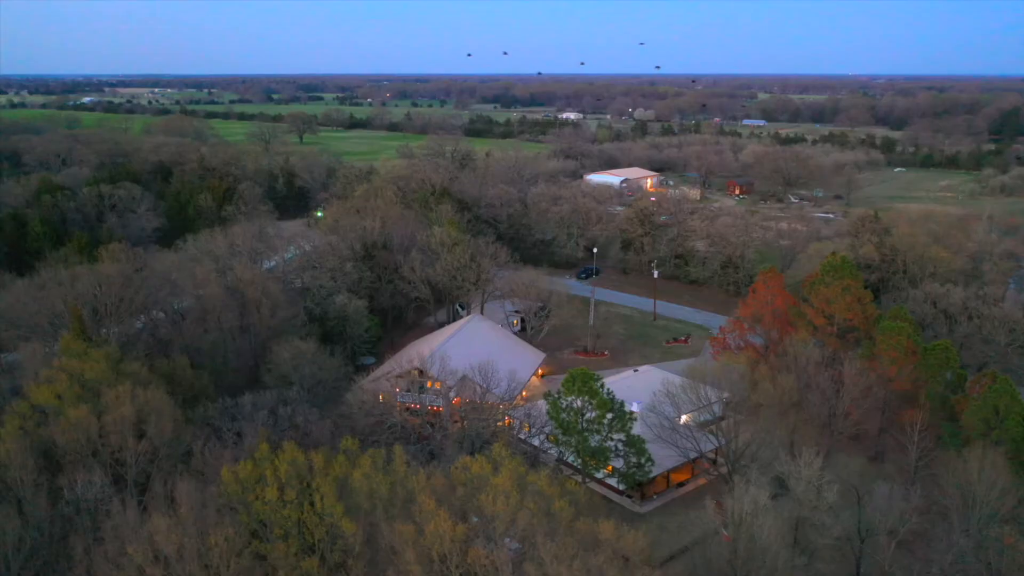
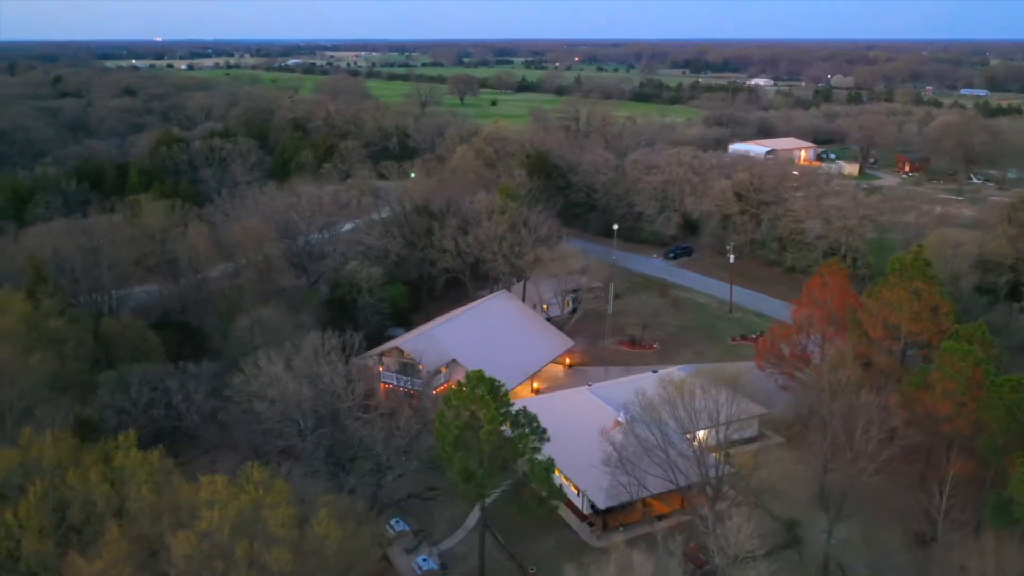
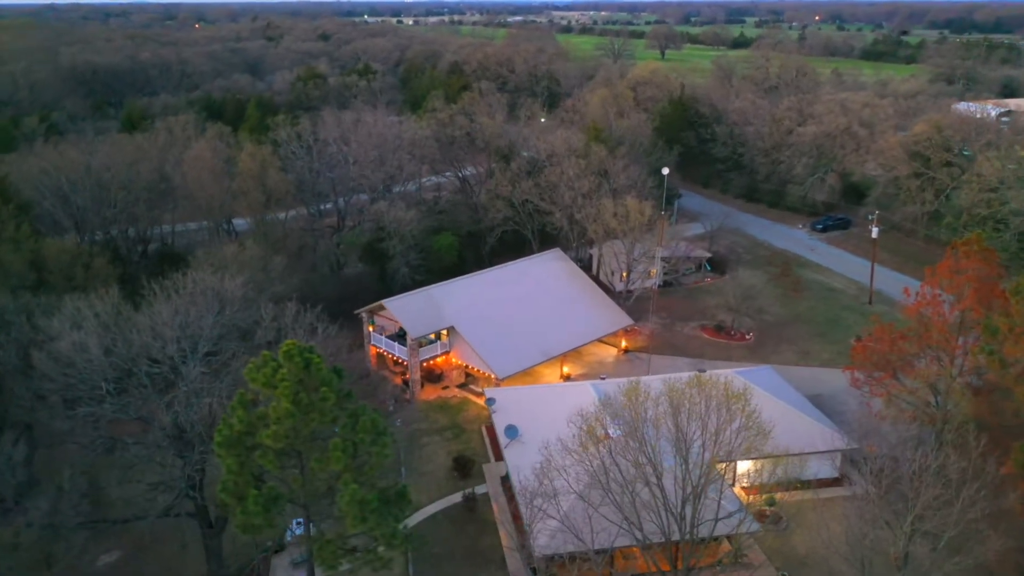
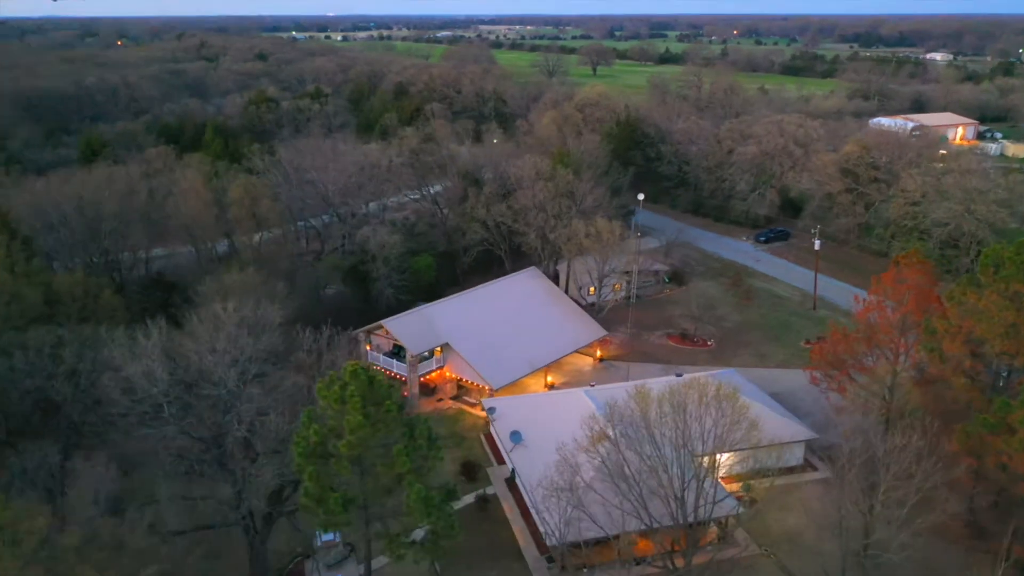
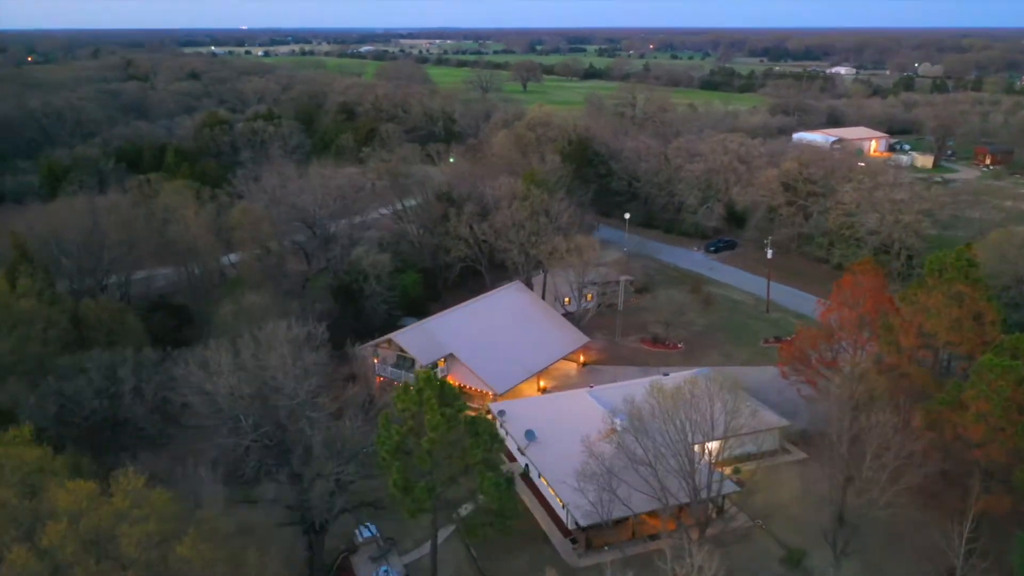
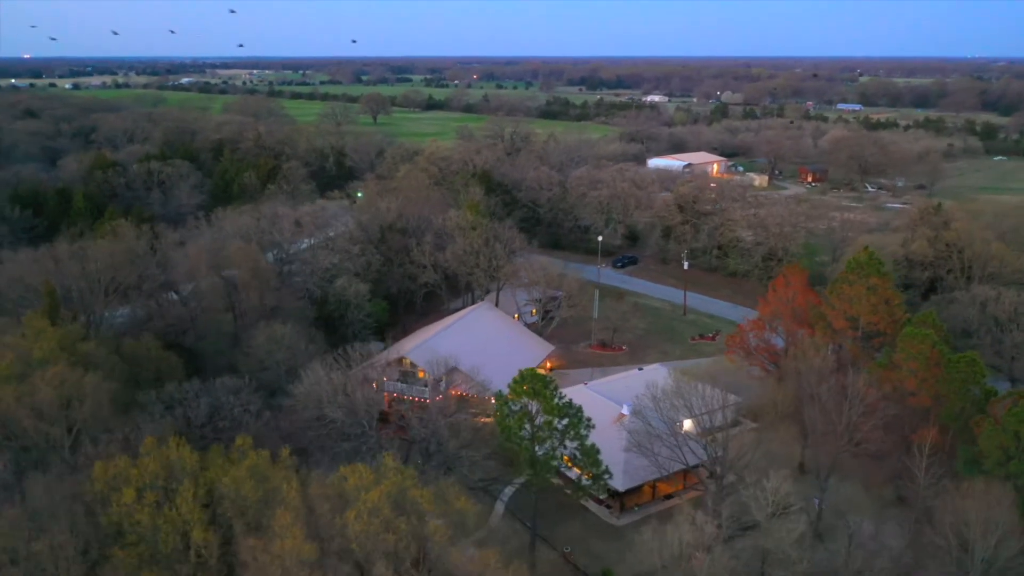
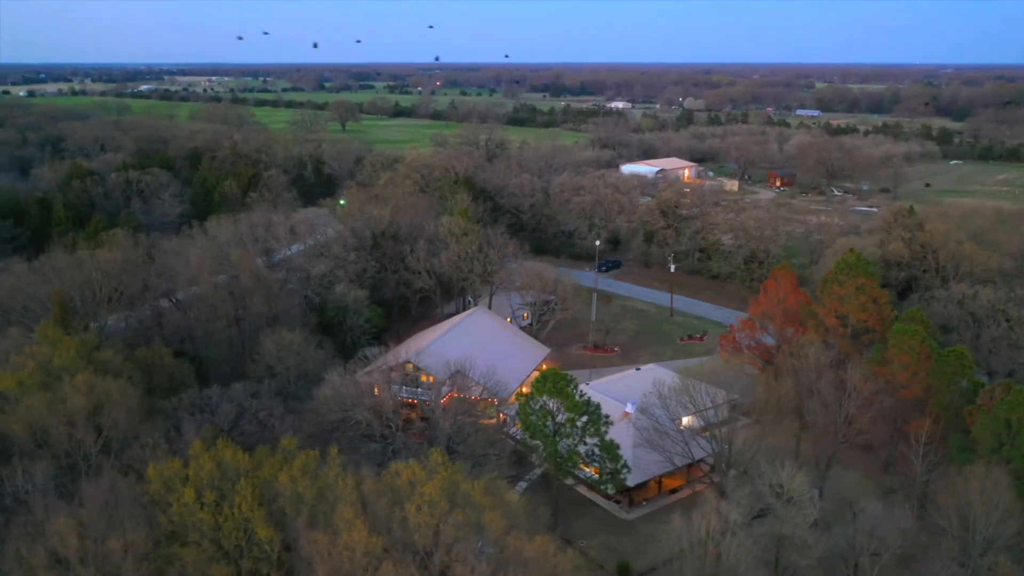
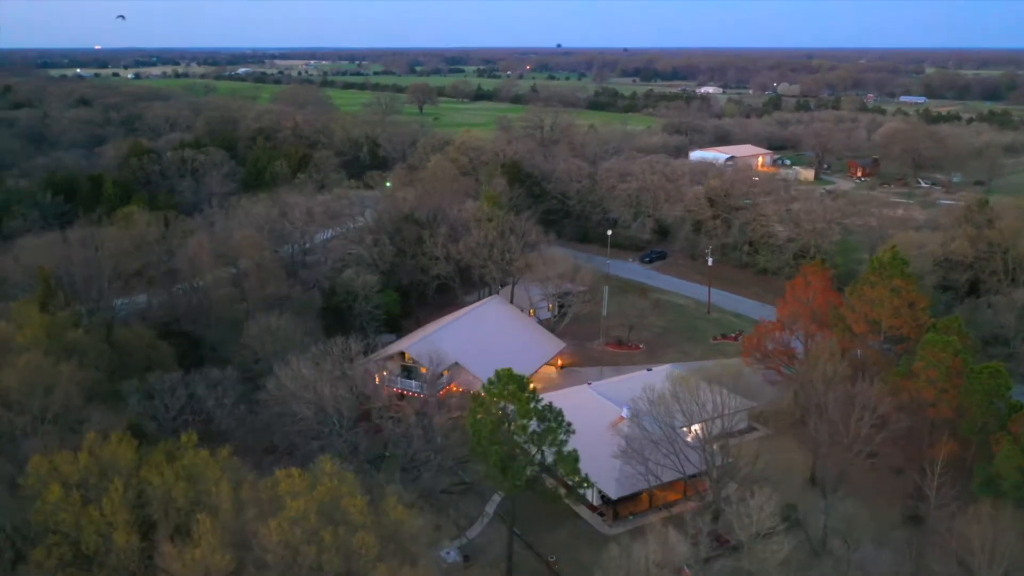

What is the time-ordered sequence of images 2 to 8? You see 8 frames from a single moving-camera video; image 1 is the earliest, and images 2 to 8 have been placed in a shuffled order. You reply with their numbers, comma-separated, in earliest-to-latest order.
7, 6, 8, 2, 5, 4, 3
